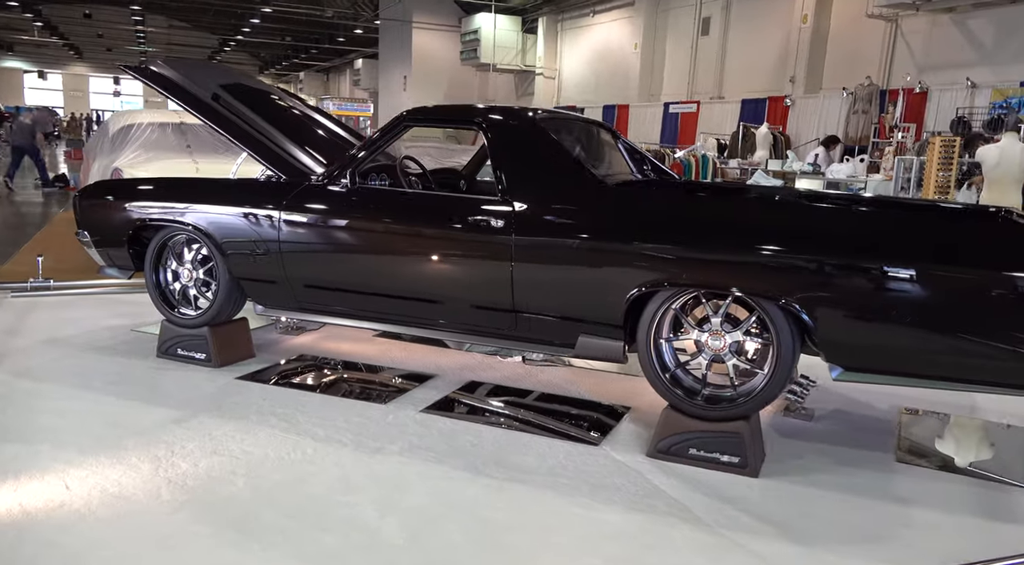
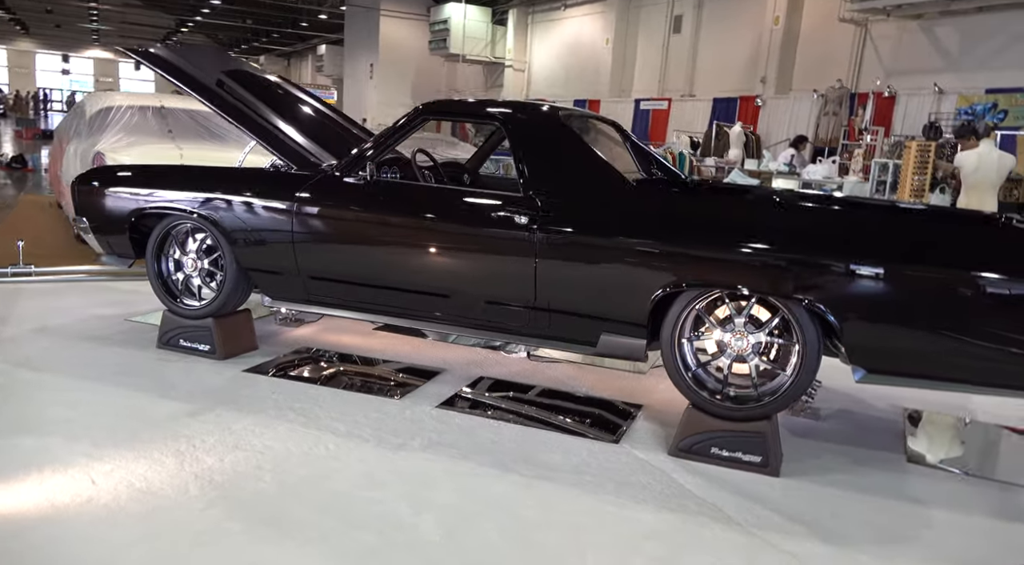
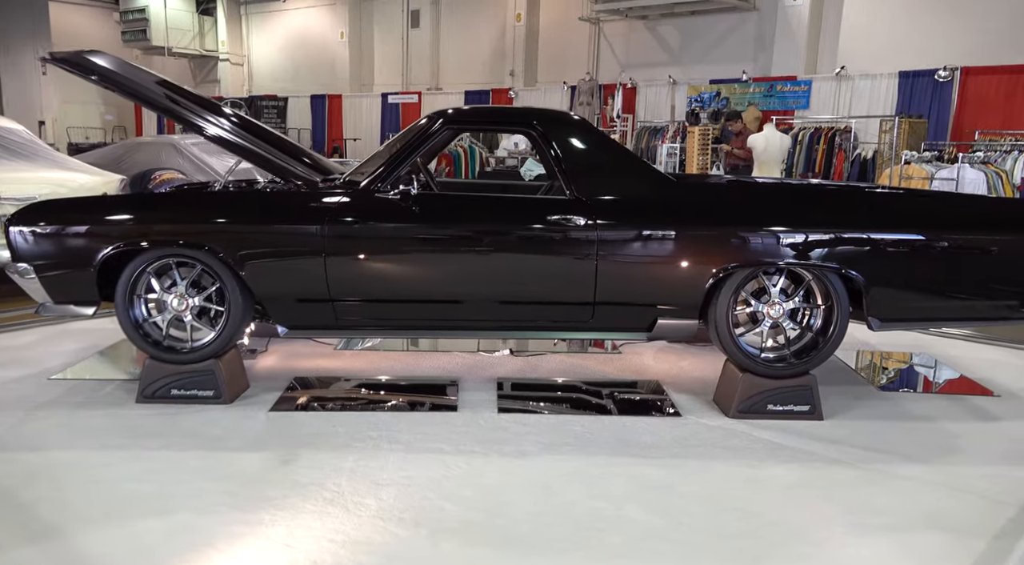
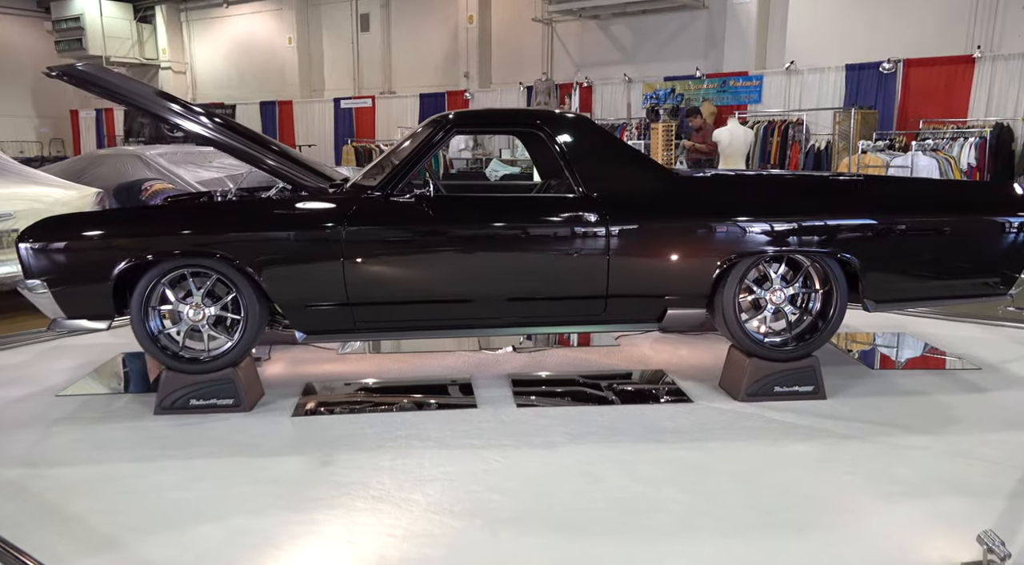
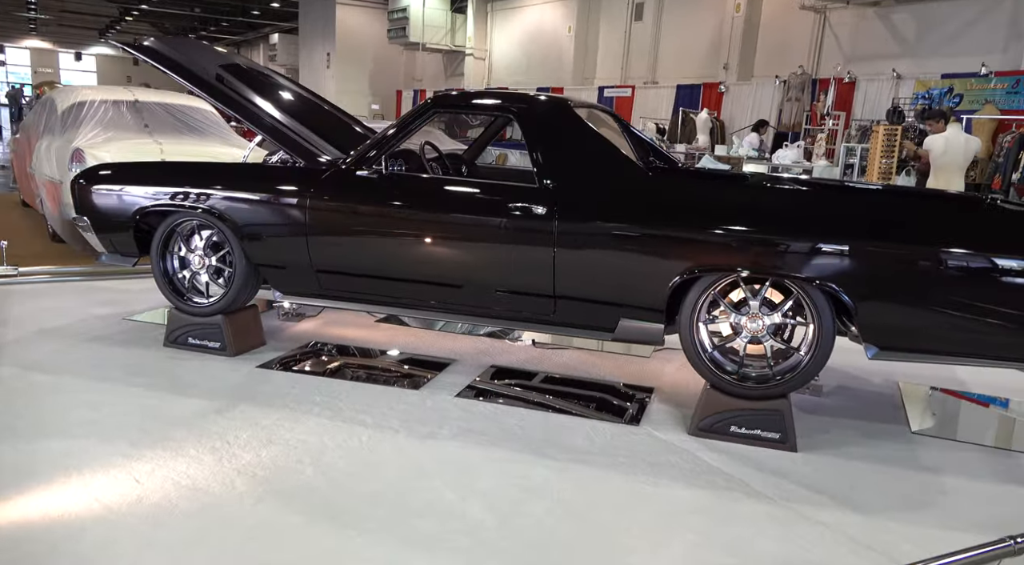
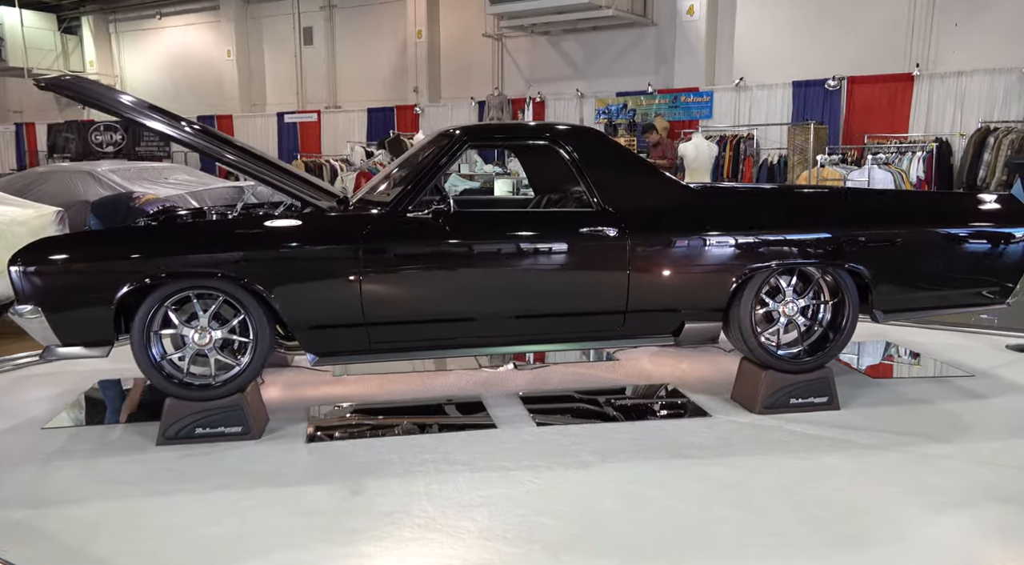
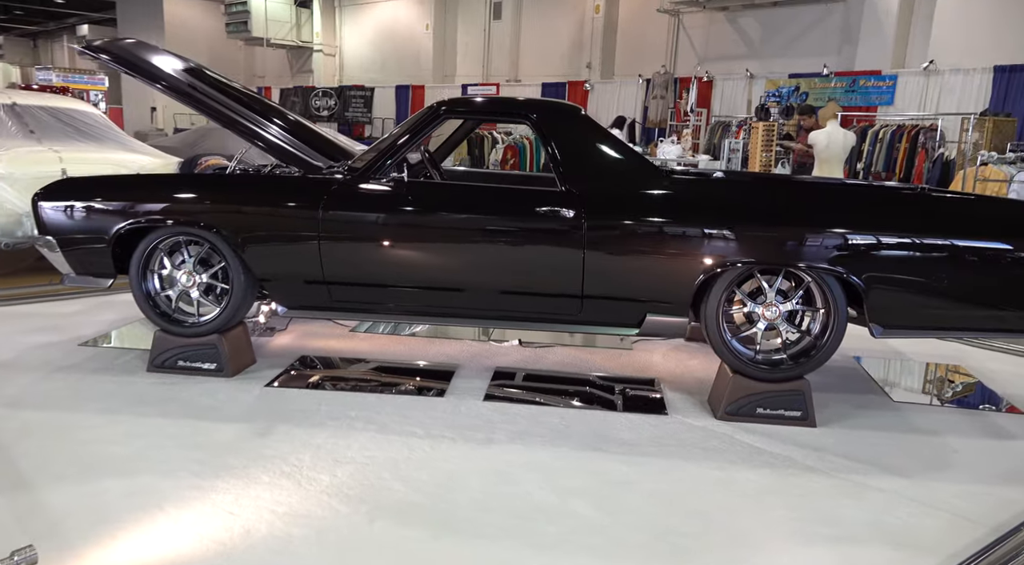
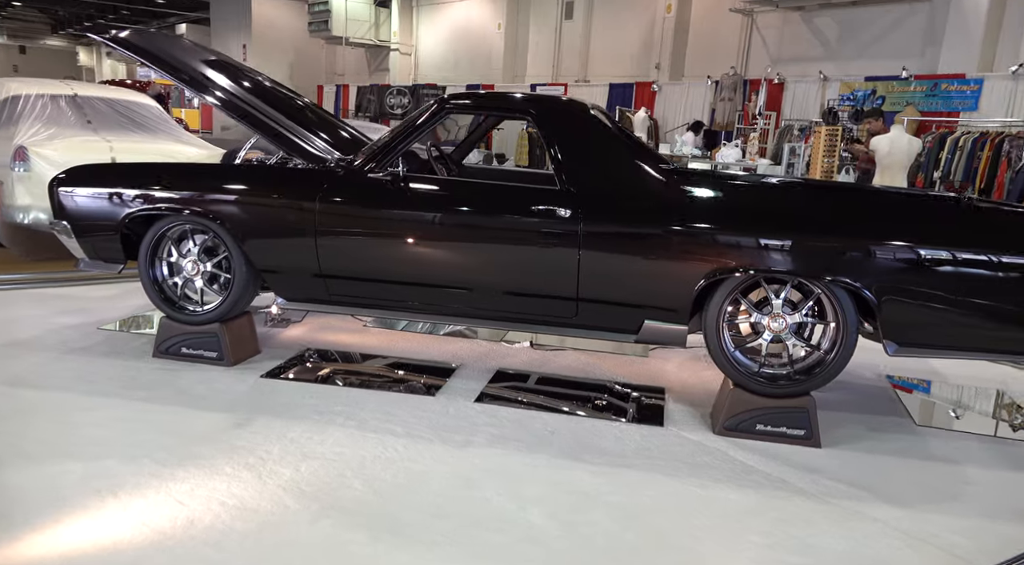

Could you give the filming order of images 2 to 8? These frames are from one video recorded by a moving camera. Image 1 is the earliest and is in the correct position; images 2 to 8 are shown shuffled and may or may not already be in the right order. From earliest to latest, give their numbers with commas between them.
2, 5, 8, 7, 3, 4, 6
